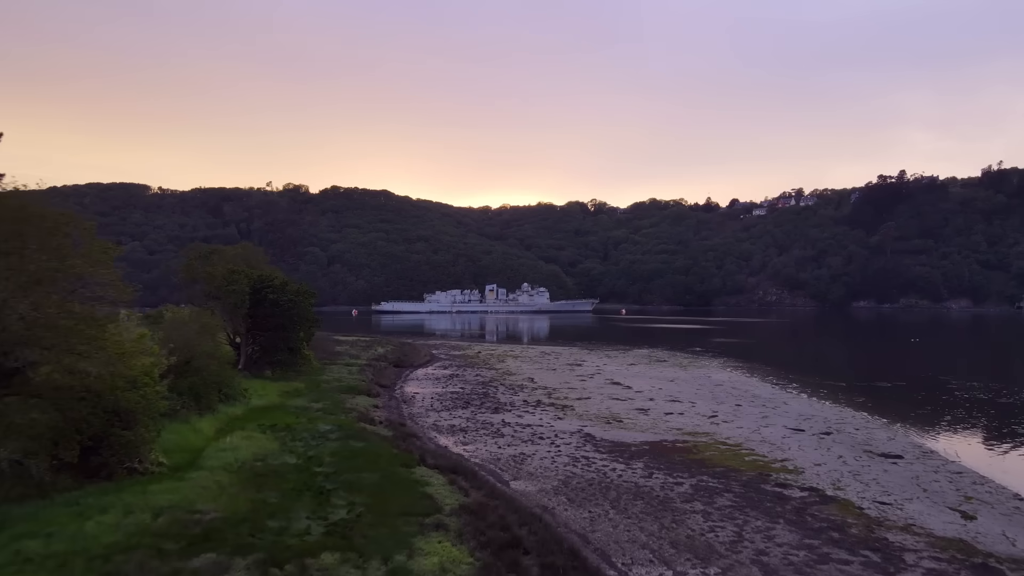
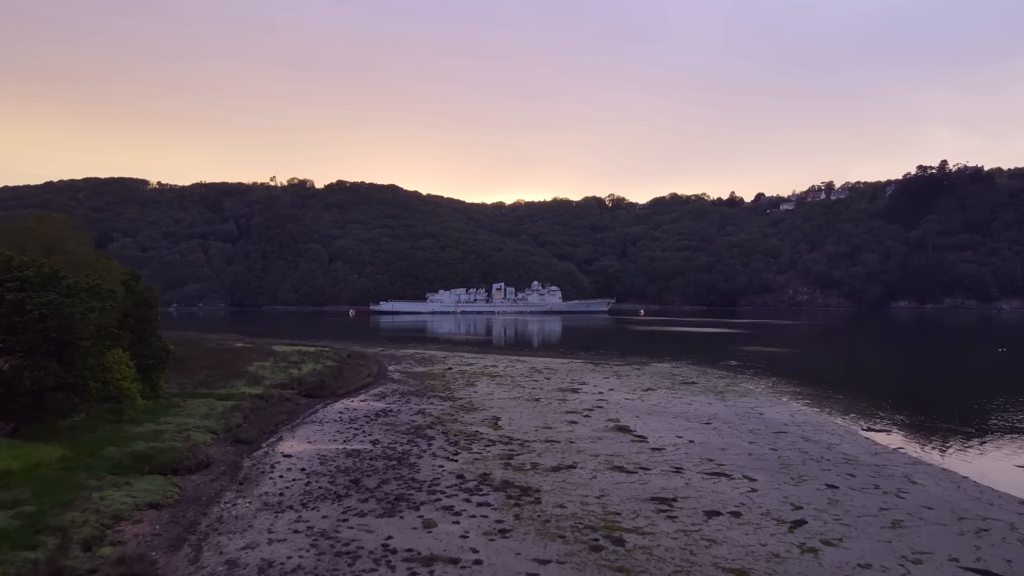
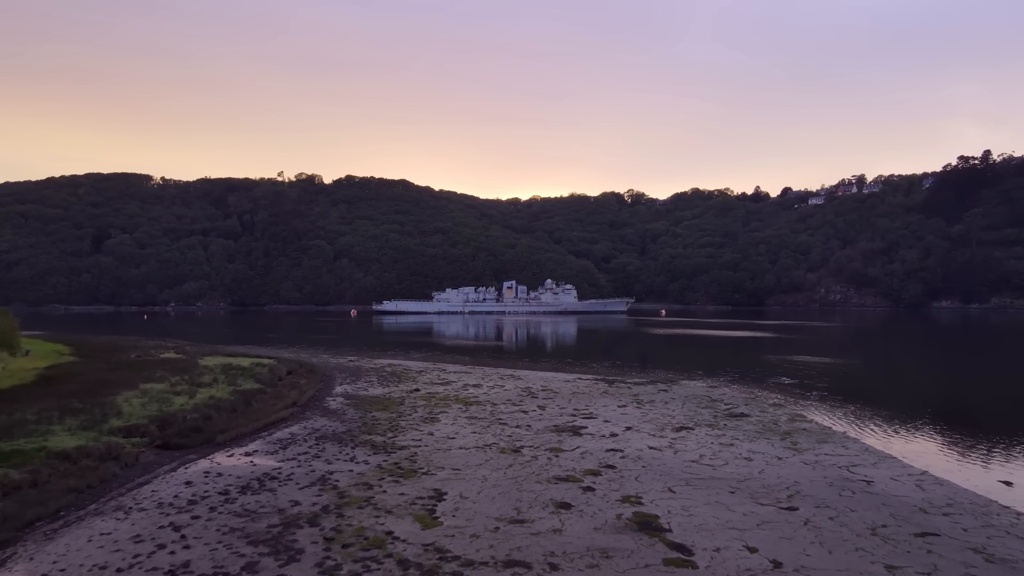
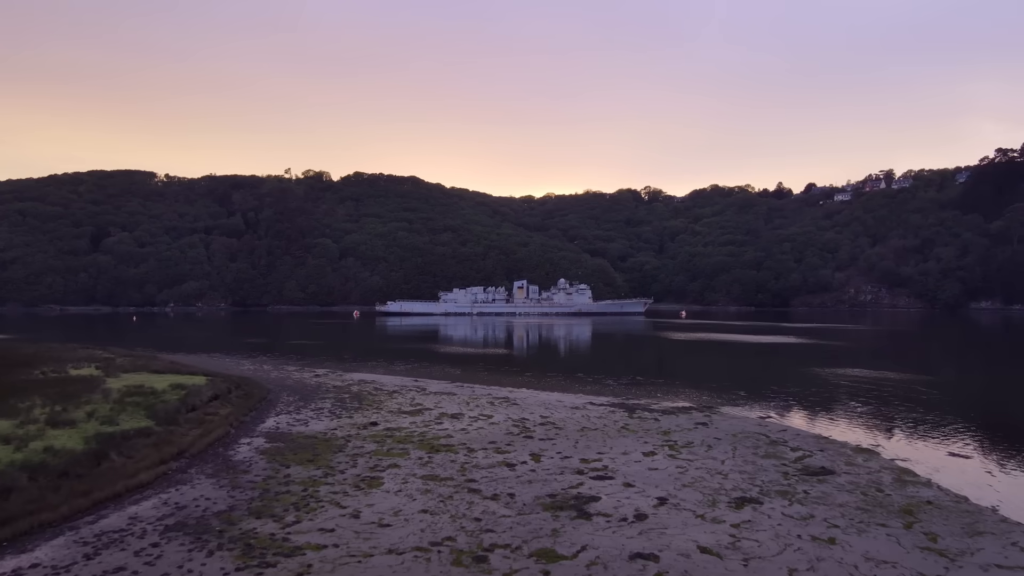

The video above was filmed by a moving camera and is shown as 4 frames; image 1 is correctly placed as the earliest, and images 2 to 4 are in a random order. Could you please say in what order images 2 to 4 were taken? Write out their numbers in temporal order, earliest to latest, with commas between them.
2, 3, 4
